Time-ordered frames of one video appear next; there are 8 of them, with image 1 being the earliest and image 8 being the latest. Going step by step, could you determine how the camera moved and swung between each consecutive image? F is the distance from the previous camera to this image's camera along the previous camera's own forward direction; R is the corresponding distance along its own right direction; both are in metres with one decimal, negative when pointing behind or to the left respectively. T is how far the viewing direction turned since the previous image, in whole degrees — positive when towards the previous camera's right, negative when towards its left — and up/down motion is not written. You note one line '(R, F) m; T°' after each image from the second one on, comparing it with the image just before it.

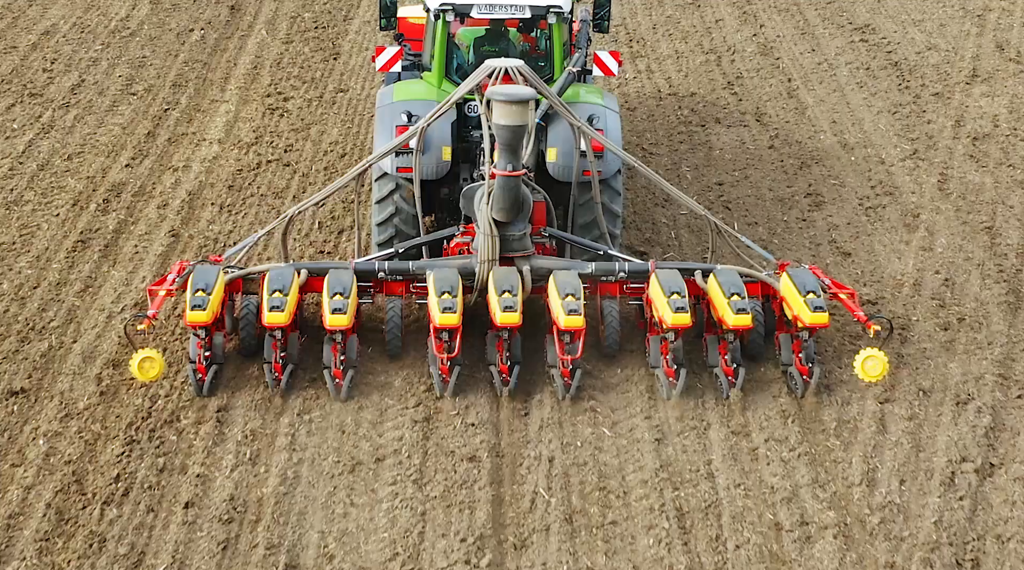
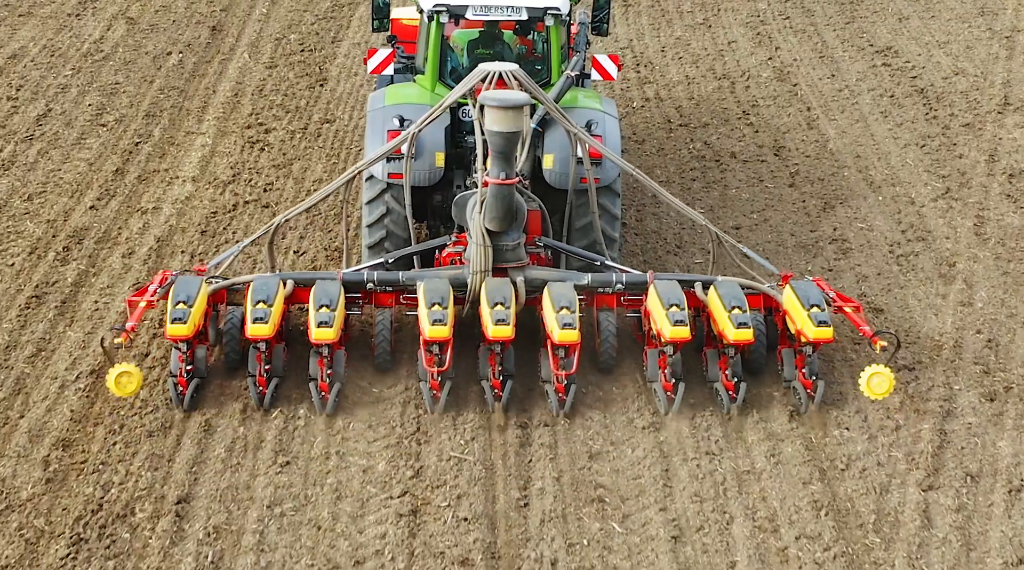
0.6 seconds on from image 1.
(0.0, +0.9) m; 0°
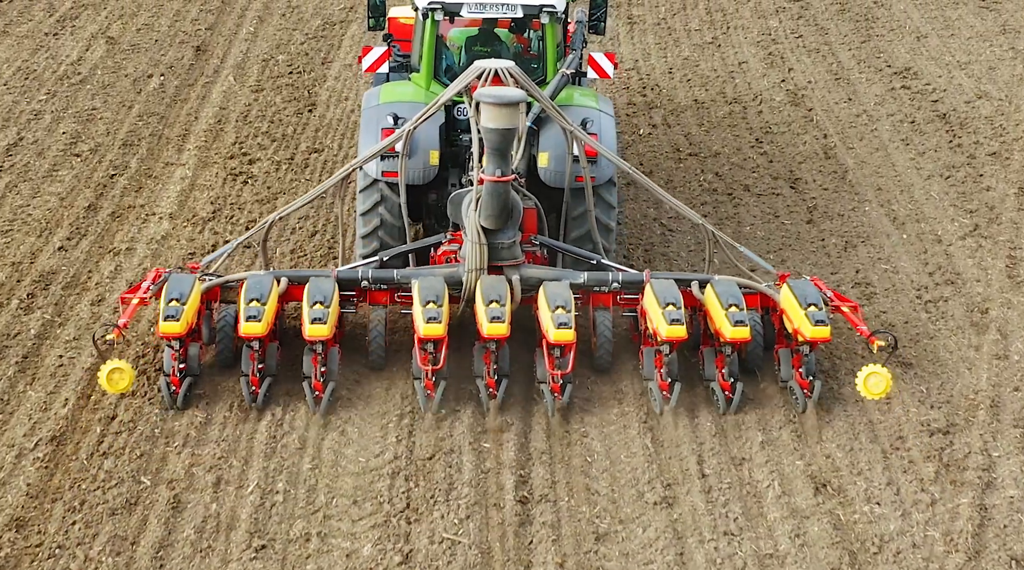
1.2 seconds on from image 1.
(0.0, +0.7) m; 0°
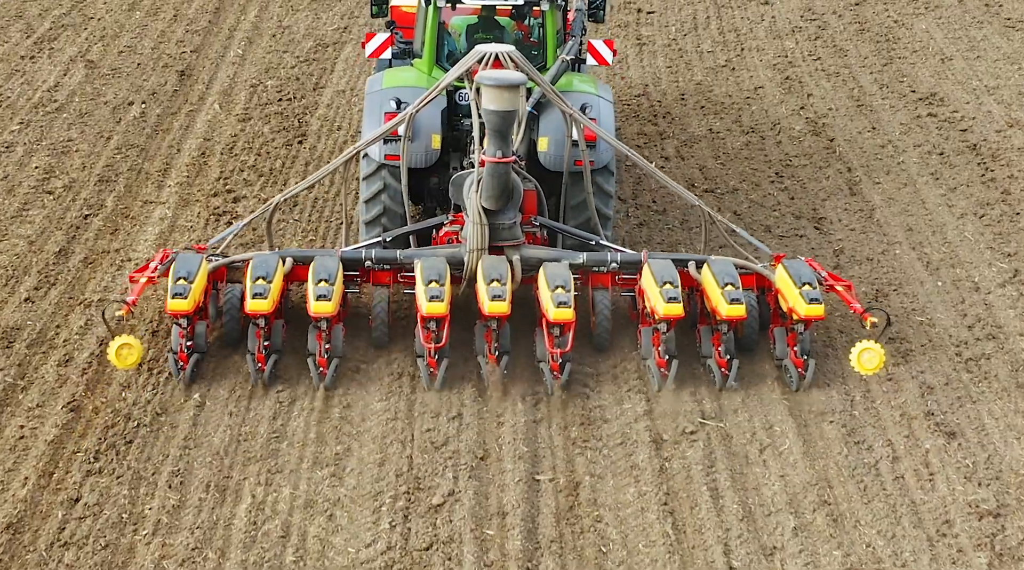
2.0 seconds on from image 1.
(0.0, +0.7) m; 0°
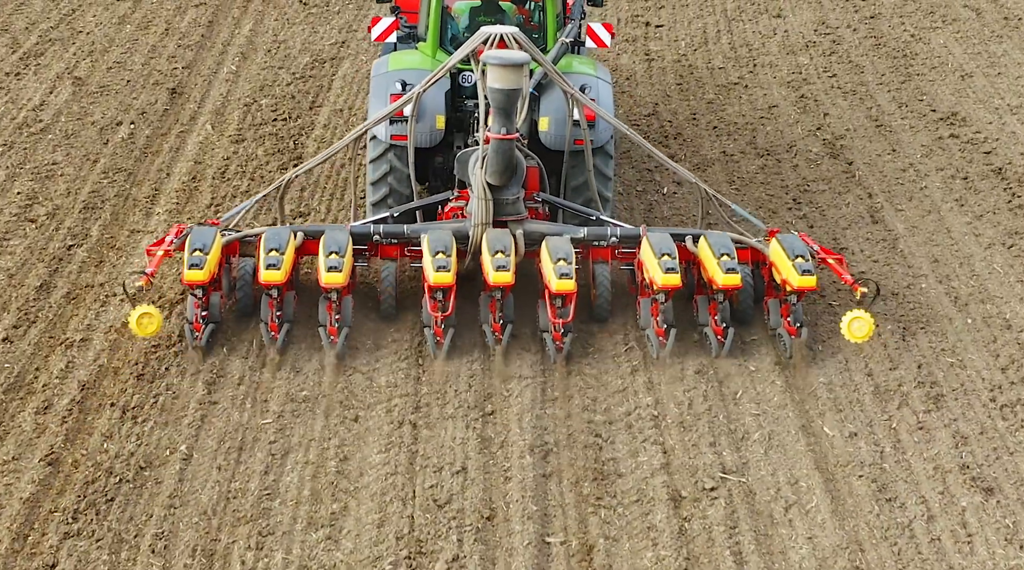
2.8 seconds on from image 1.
(0.0, +0.5) m; 0°
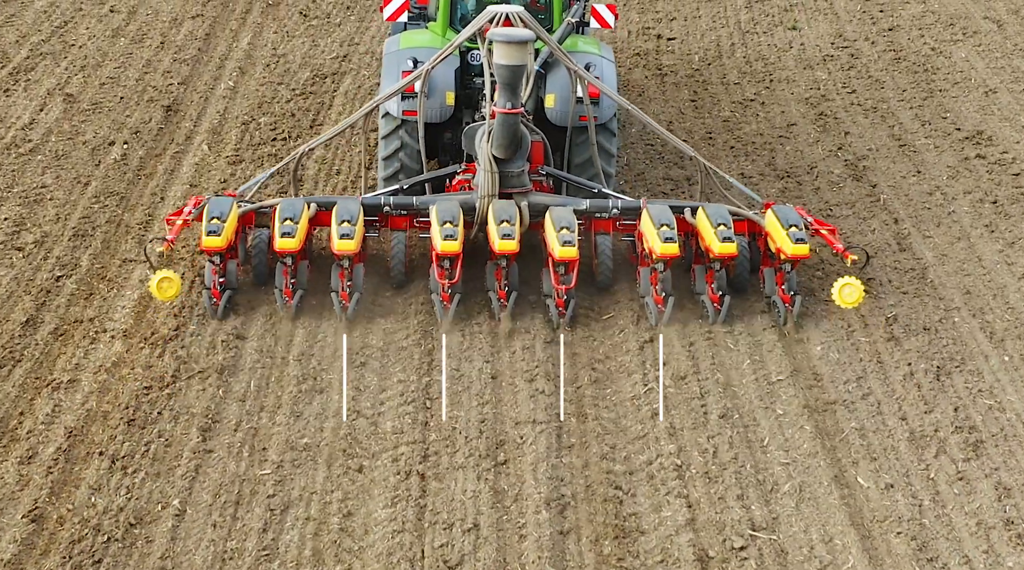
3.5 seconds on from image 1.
(-0.1, +0.5) m; 0°
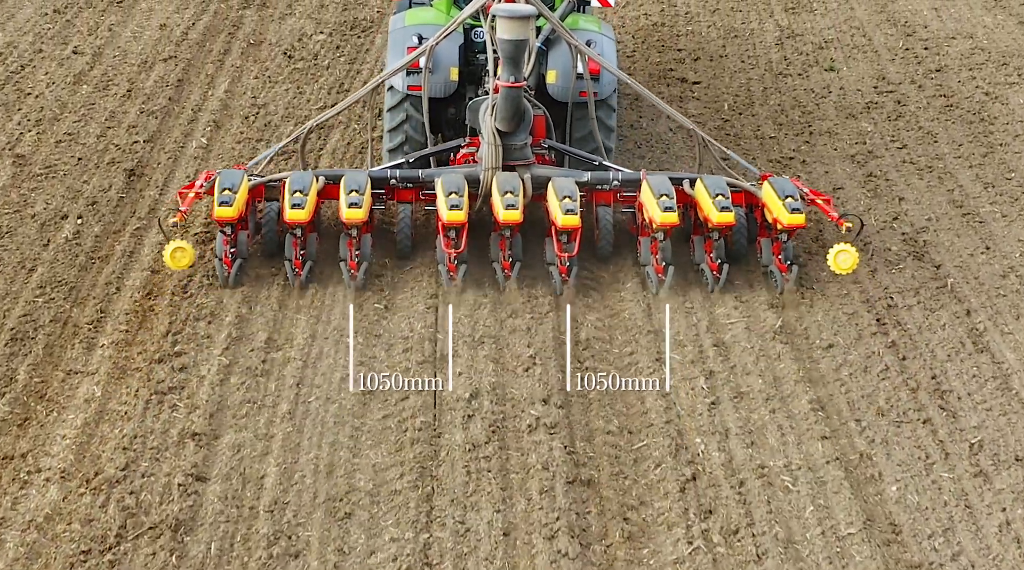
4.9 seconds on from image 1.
(-0.1, +1.4) m; 0°
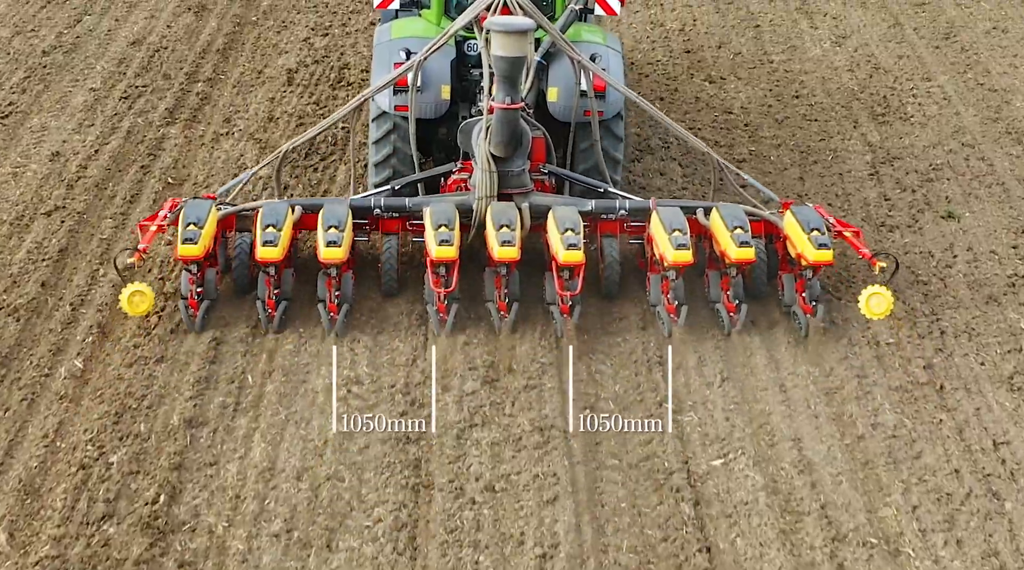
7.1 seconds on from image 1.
(0.0, +3.3) m; 0°
